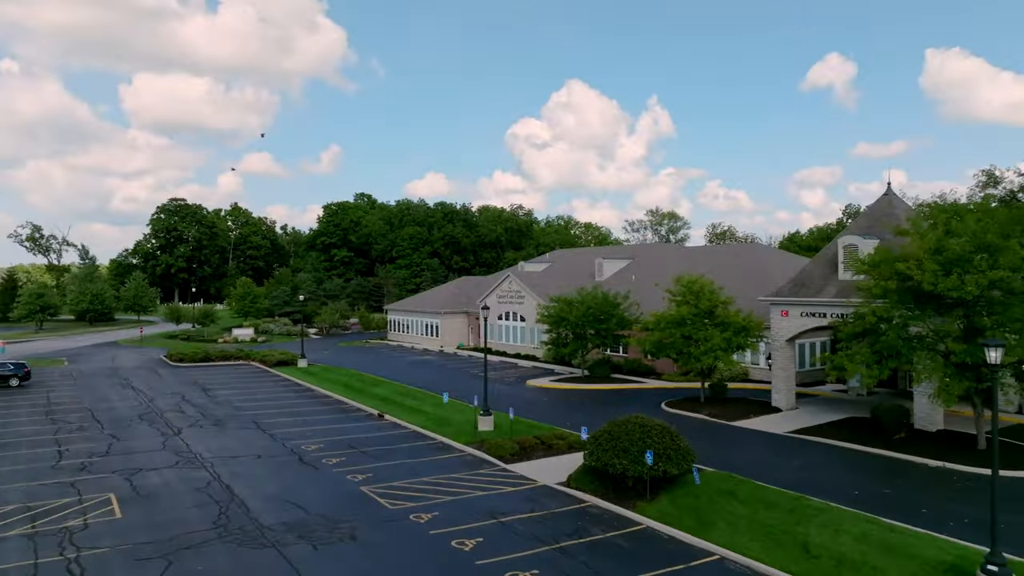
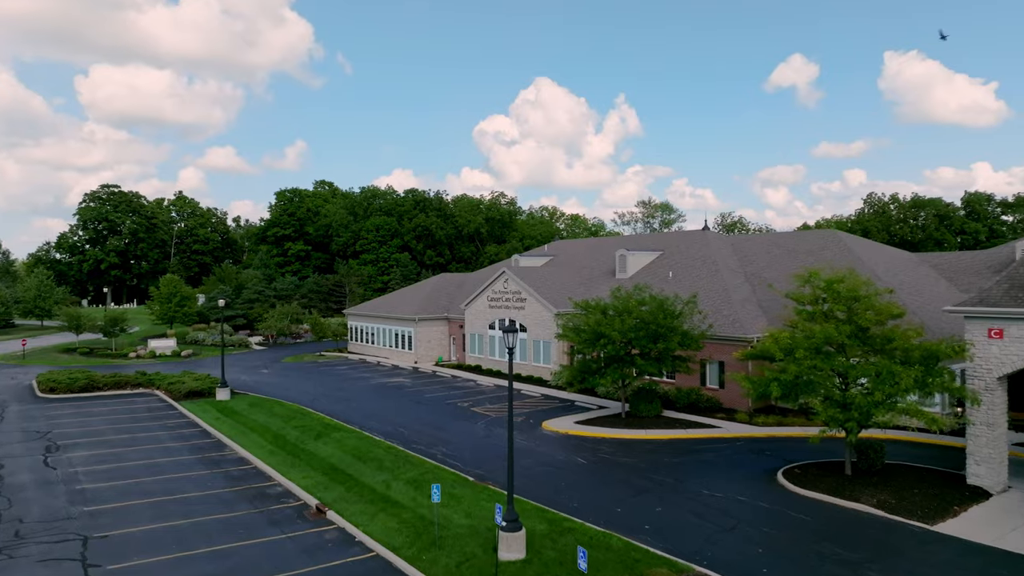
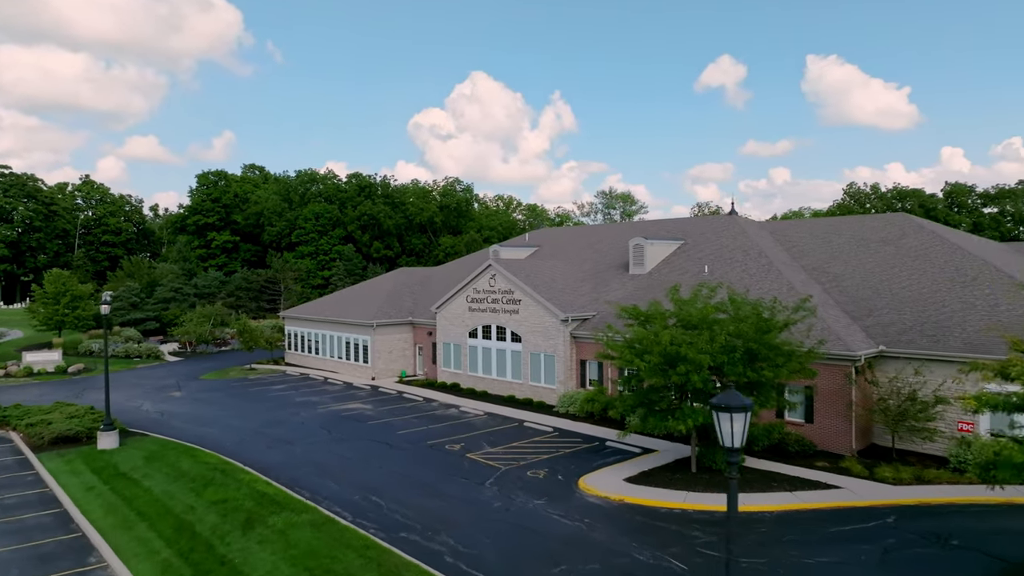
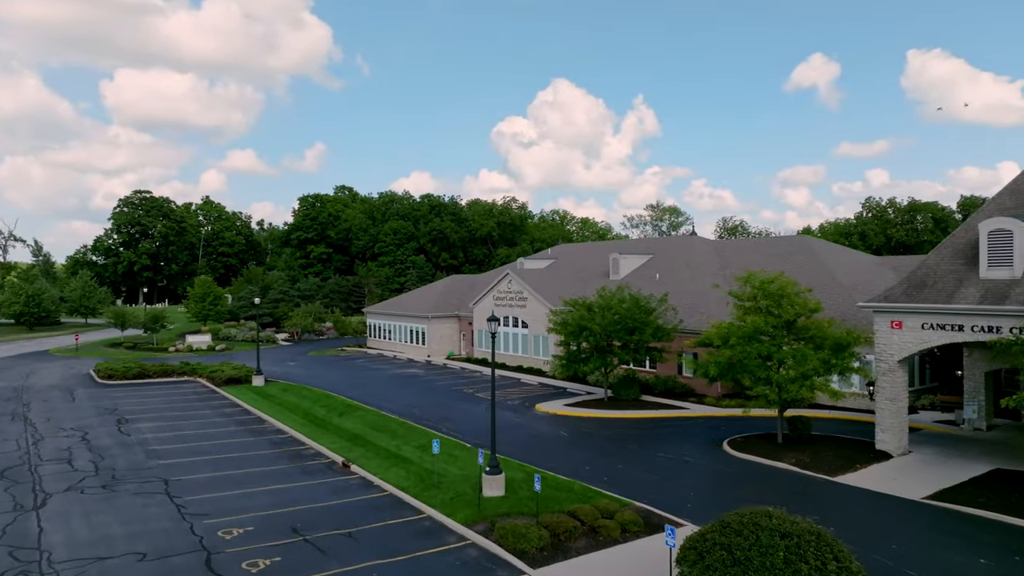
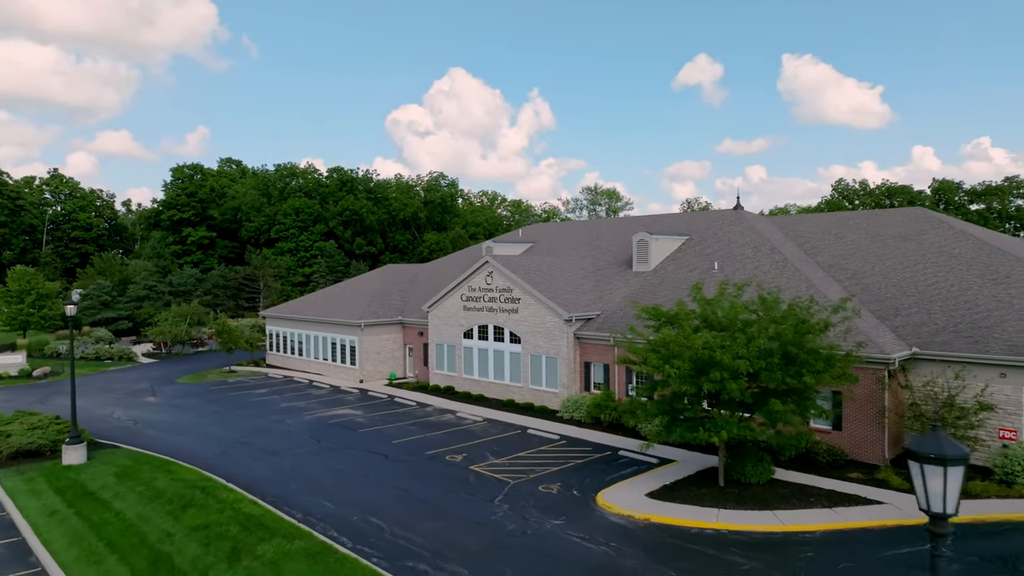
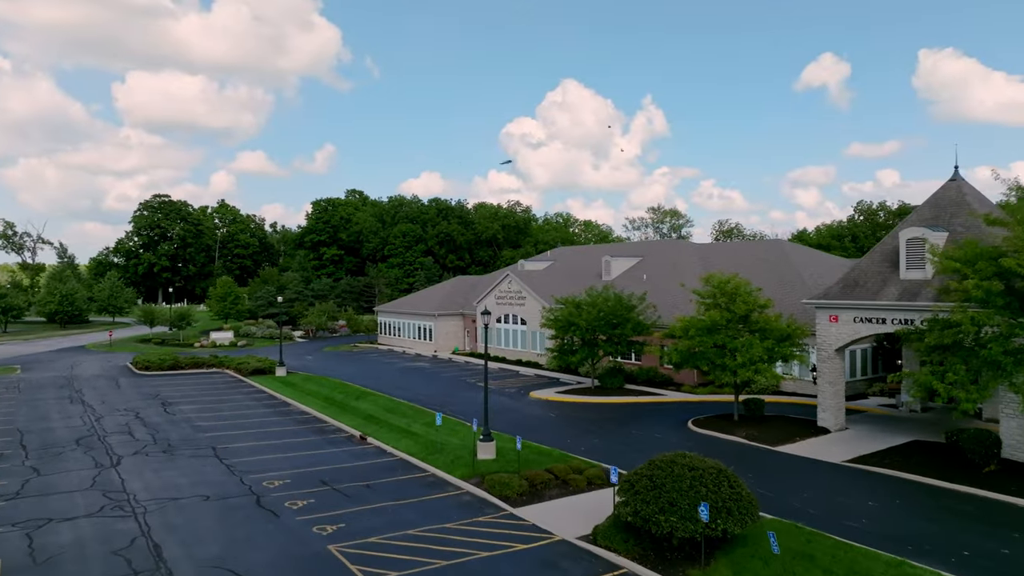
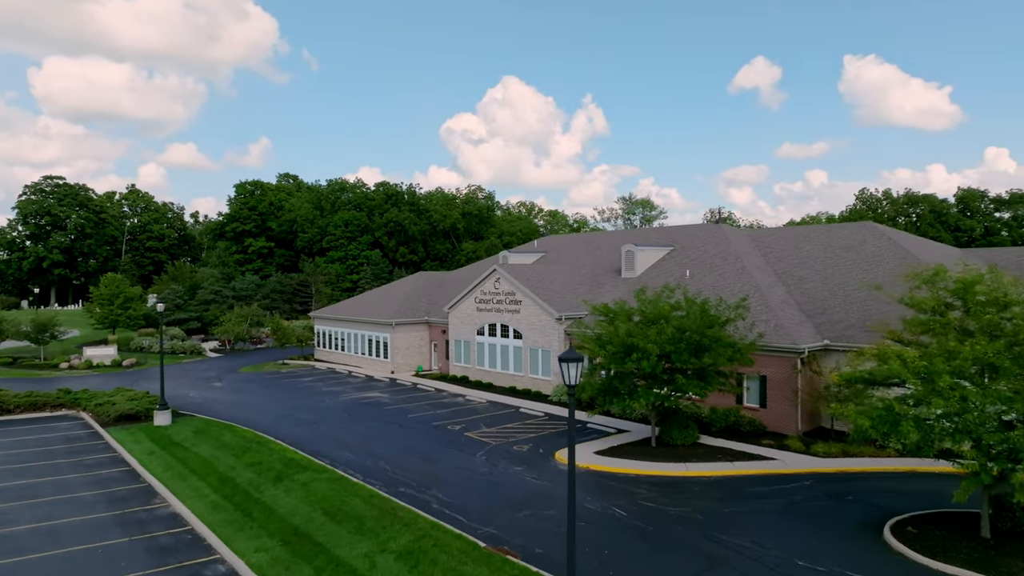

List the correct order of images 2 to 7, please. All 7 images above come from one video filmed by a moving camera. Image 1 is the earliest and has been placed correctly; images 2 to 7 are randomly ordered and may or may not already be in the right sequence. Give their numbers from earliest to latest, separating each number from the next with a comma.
6, 4, 2, 7, 3, 5
